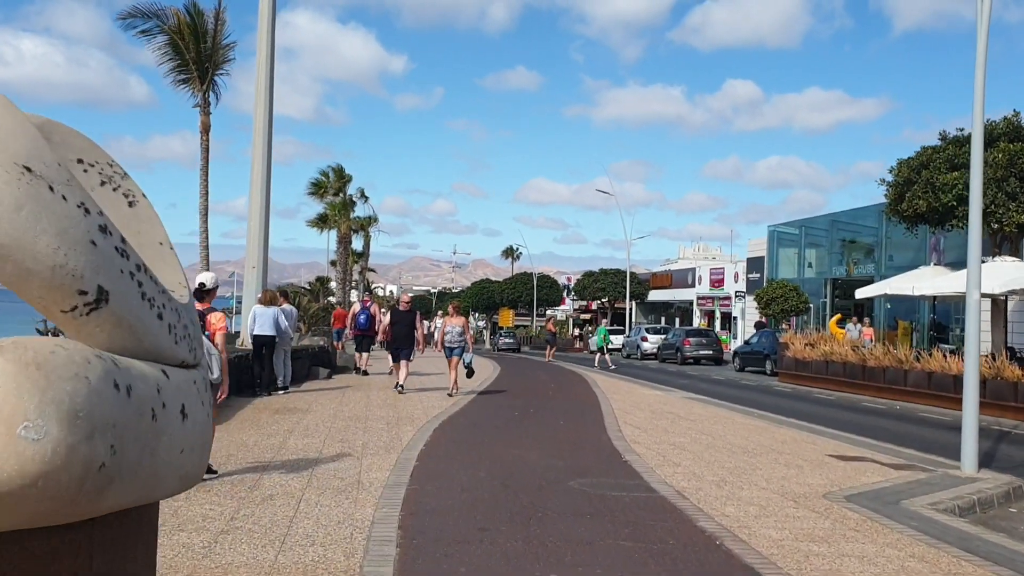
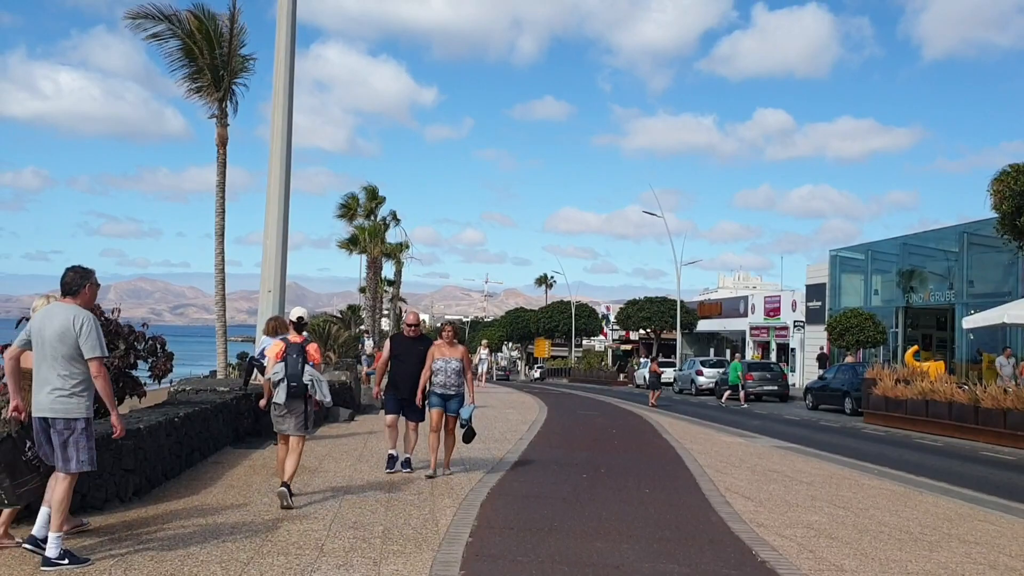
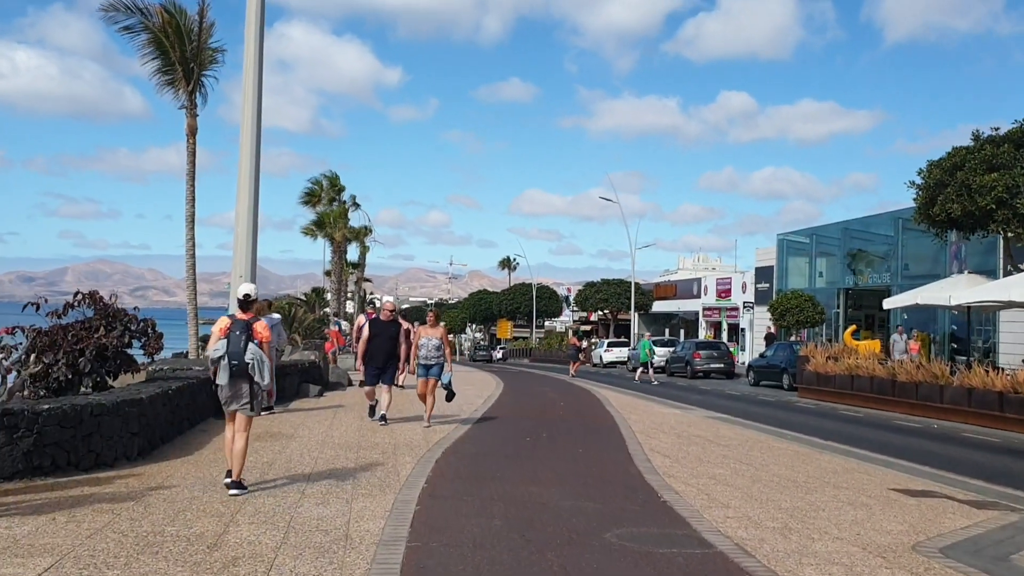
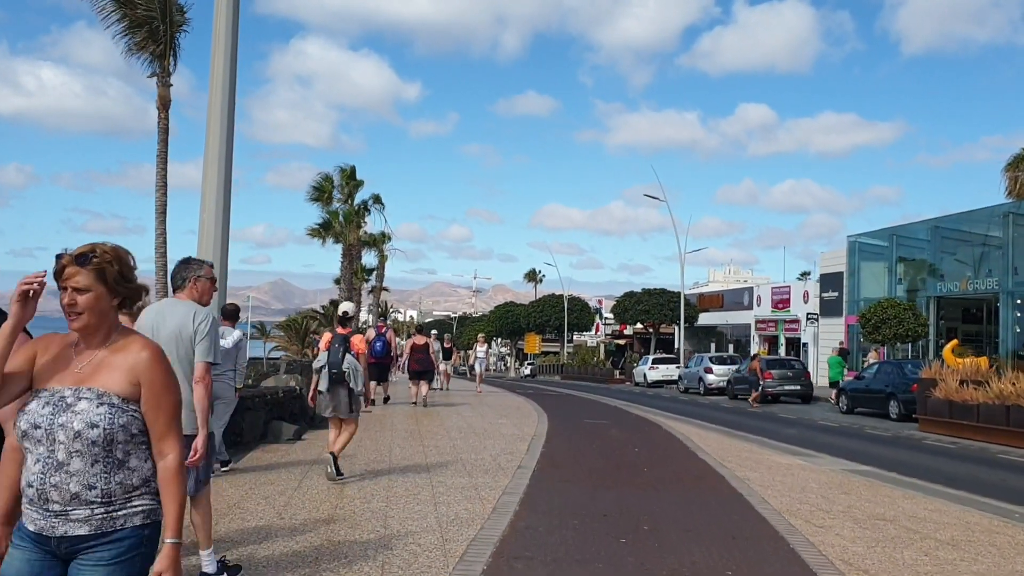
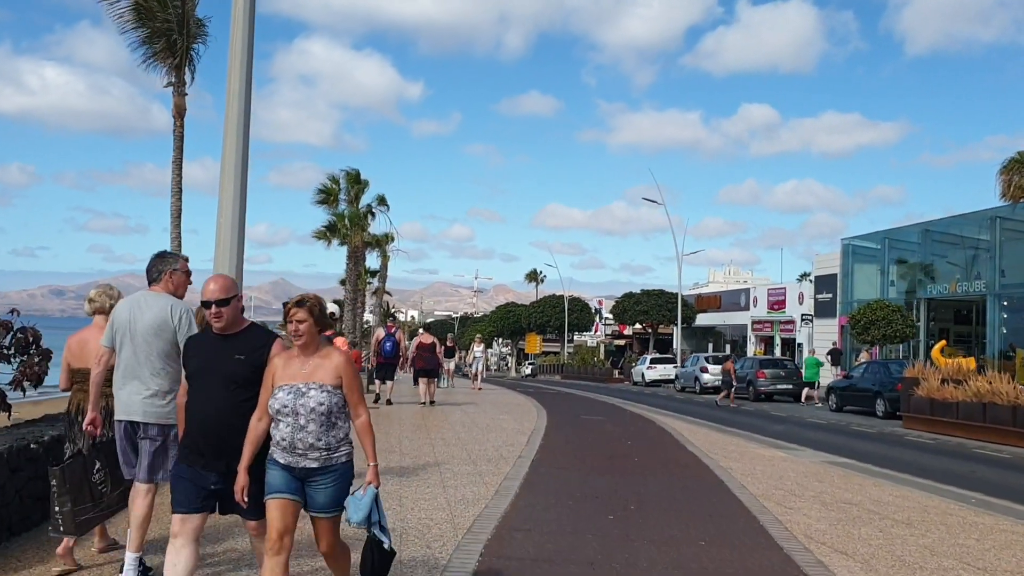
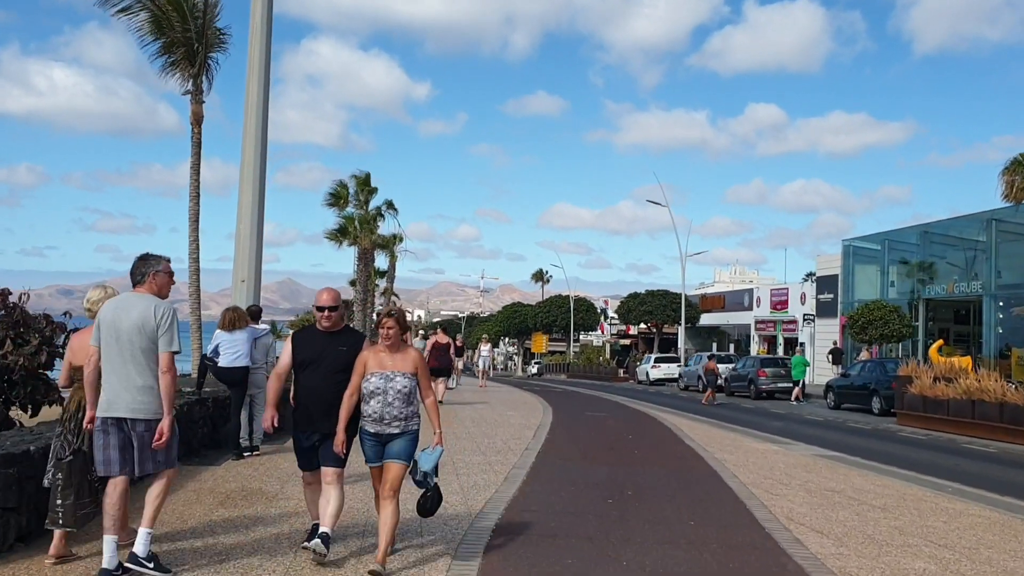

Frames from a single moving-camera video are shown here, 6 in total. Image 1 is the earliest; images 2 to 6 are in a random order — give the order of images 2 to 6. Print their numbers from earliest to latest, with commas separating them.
3, 2, 6, 5, 4
